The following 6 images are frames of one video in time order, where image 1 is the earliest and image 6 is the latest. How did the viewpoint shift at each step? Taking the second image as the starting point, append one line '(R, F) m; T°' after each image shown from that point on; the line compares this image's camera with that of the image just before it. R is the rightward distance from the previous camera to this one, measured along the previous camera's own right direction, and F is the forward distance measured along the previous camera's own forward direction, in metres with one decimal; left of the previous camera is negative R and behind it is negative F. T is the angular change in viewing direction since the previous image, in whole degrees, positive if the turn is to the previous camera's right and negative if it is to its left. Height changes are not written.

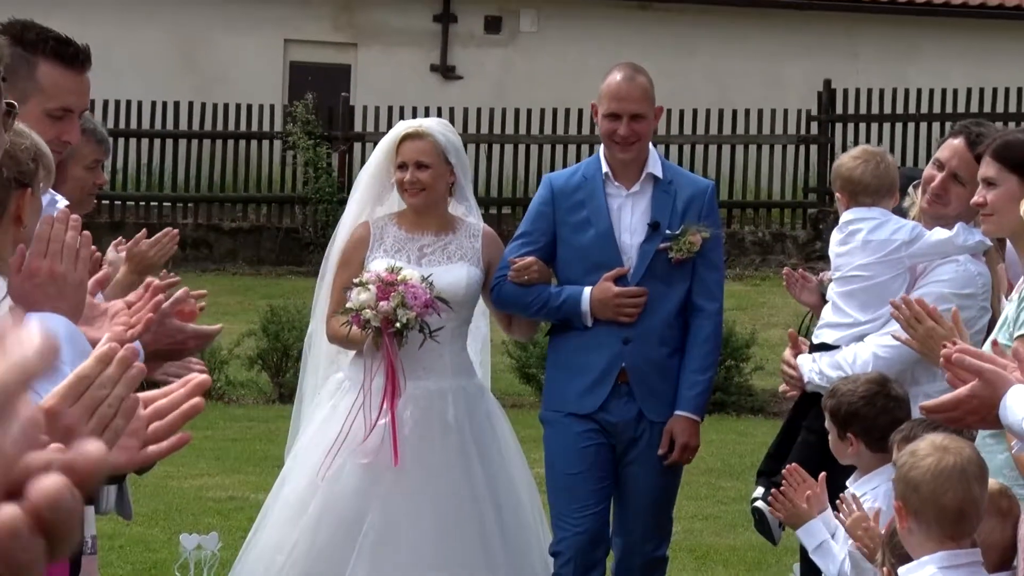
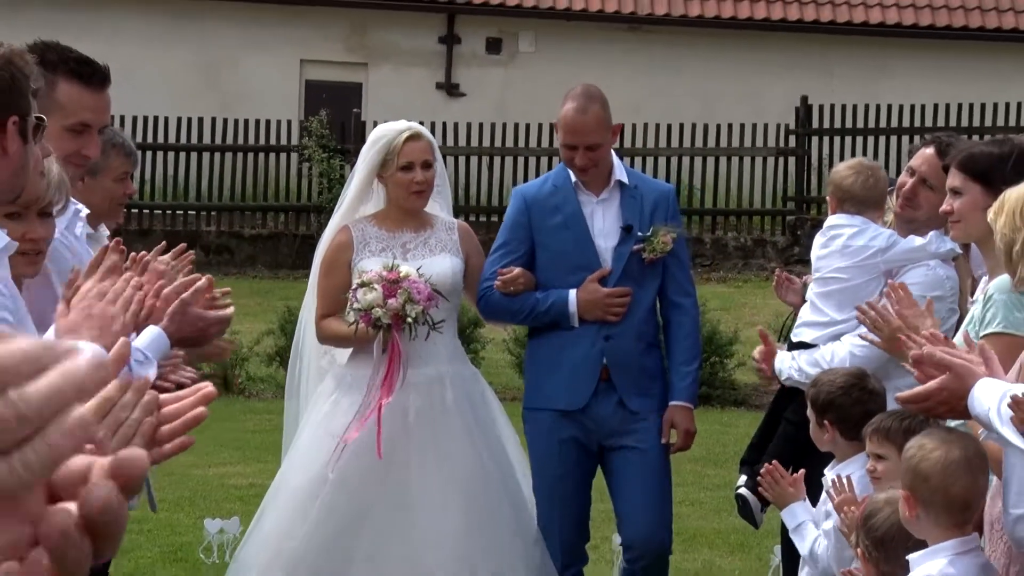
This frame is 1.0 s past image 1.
(+0.3, -0.2) m; -5°
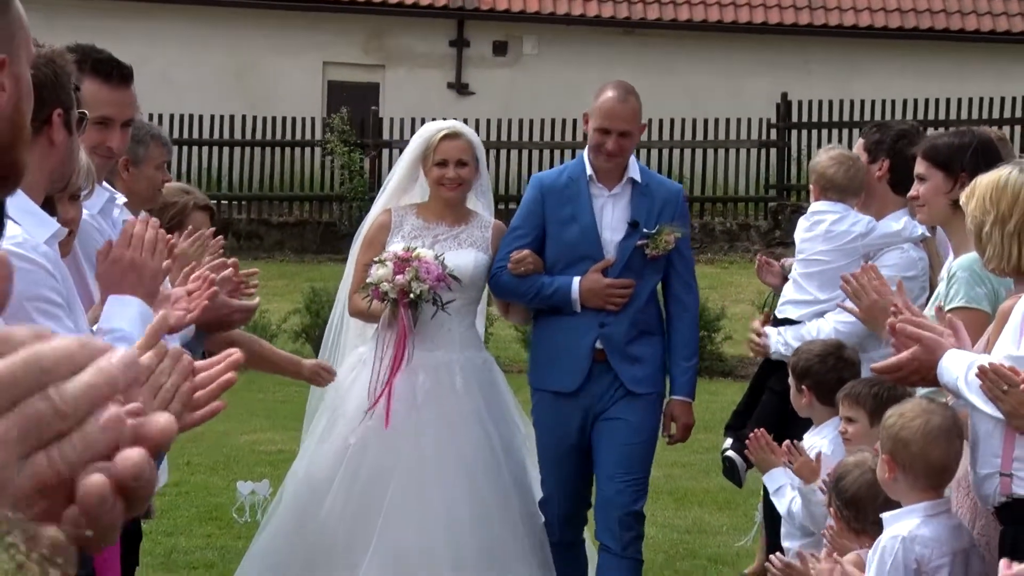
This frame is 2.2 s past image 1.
(0.0, -0.3) m; 0°
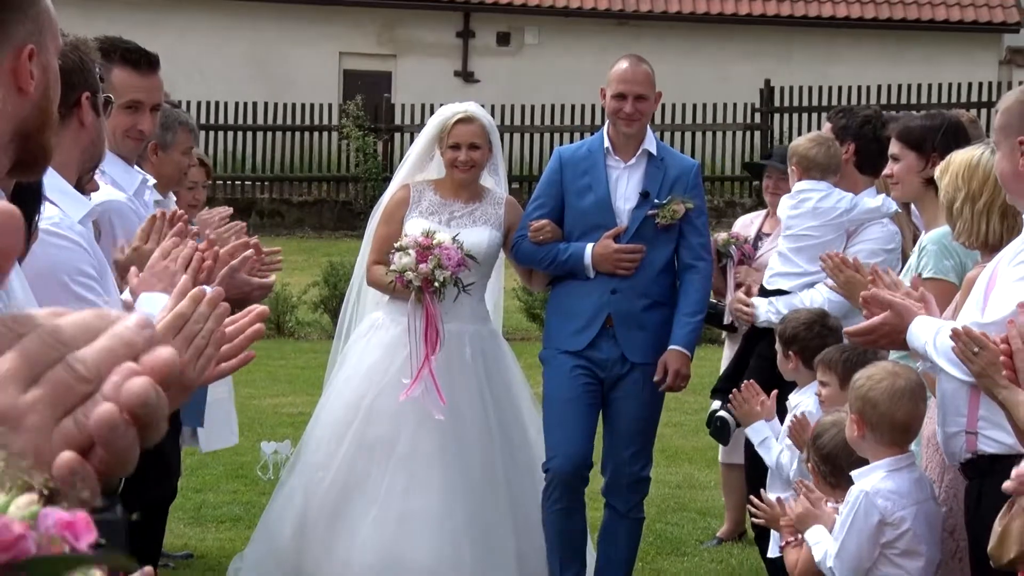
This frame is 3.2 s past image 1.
(0.0, -0.3) m; 0°
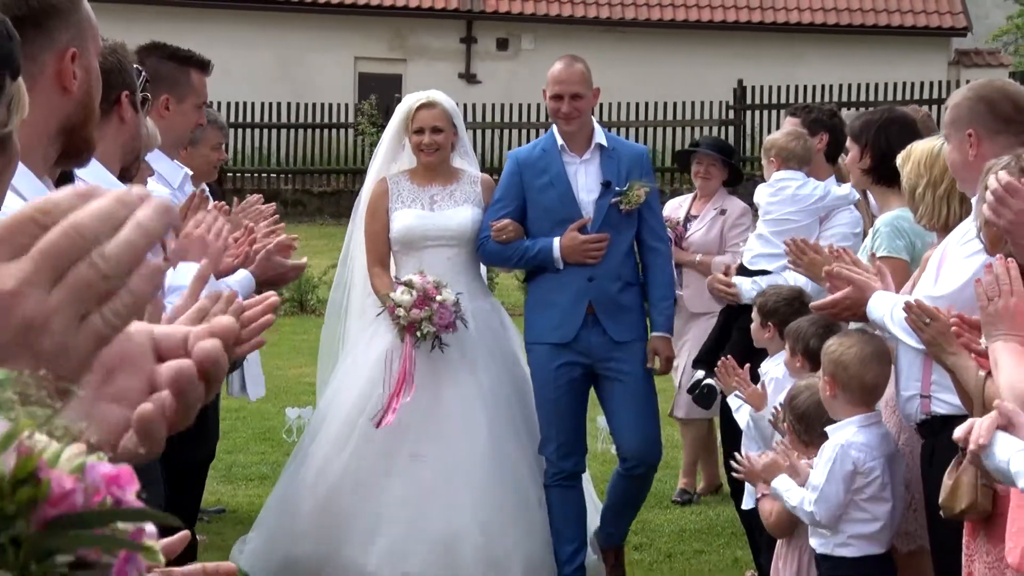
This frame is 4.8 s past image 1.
(0.0, -0.5) m; 0°
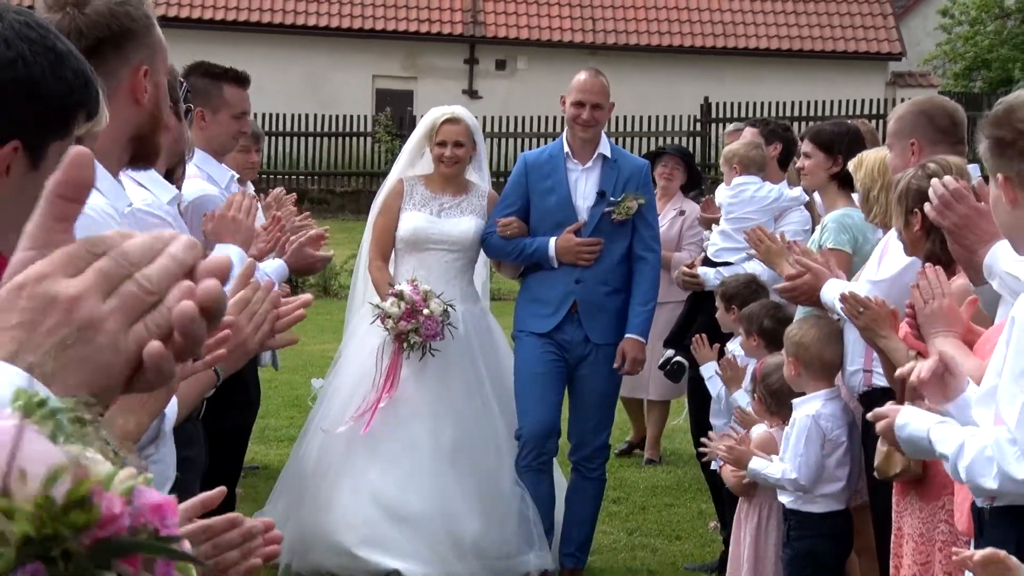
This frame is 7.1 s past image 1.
(0.0, -0.7) m; 0°
